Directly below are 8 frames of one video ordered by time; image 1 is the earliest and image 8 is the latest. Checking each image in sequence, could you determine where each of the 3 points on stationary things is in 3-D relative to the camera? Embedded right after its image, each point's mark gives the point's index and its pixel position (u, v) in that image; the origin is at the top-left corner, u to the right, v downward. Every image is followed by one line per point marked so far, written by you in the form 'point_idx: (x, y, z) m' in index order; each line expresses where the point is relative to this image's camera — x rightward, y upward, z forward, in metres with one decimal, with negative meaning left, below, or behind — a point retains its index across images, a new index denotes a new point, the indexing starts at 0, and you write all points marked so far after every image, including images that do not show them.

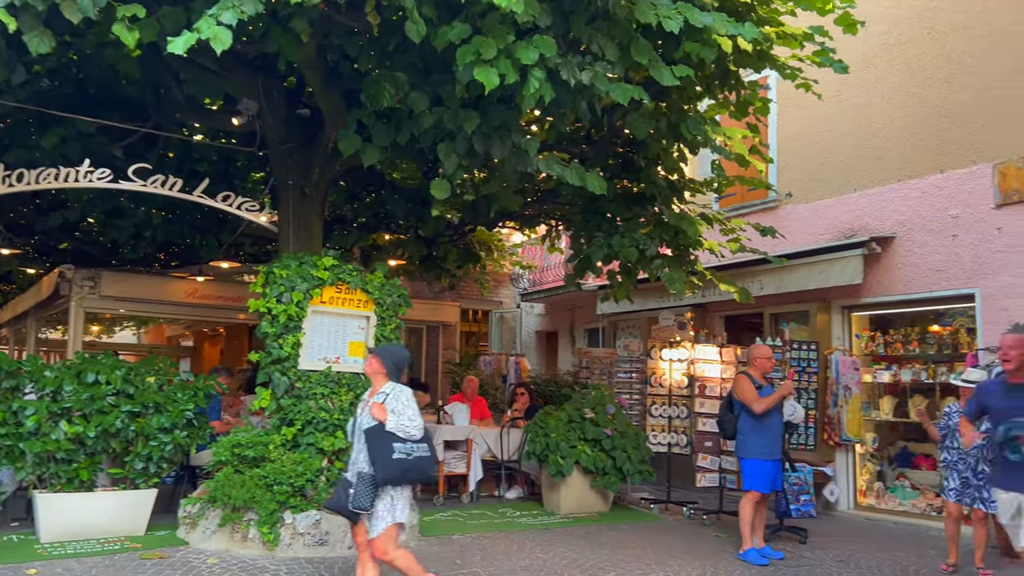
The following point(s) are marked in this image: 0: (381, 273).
0: (-1.1, +0.1, +7.0) m
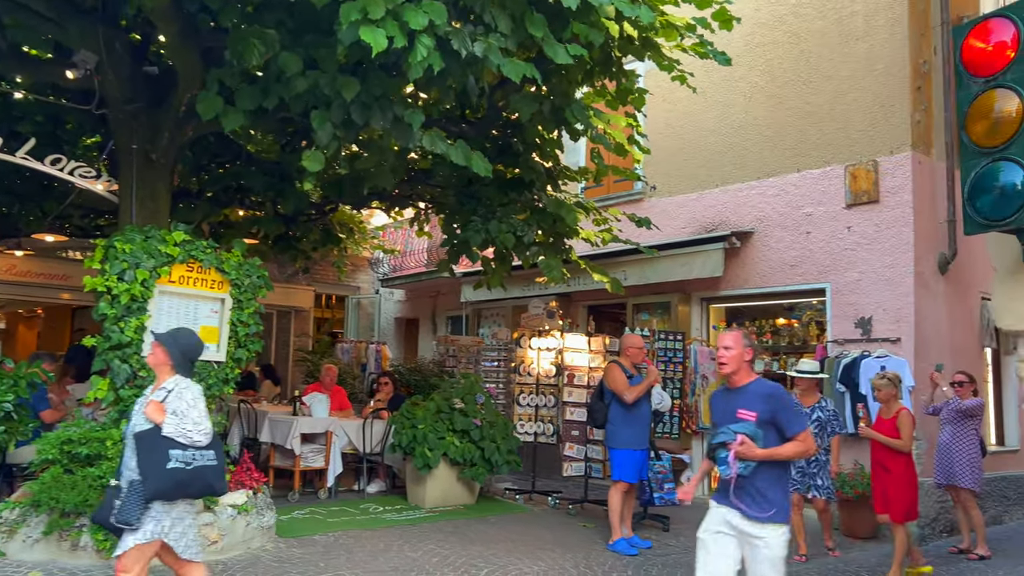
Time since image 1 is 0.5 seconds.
0: (-2.1, +0.3, +6.4) m
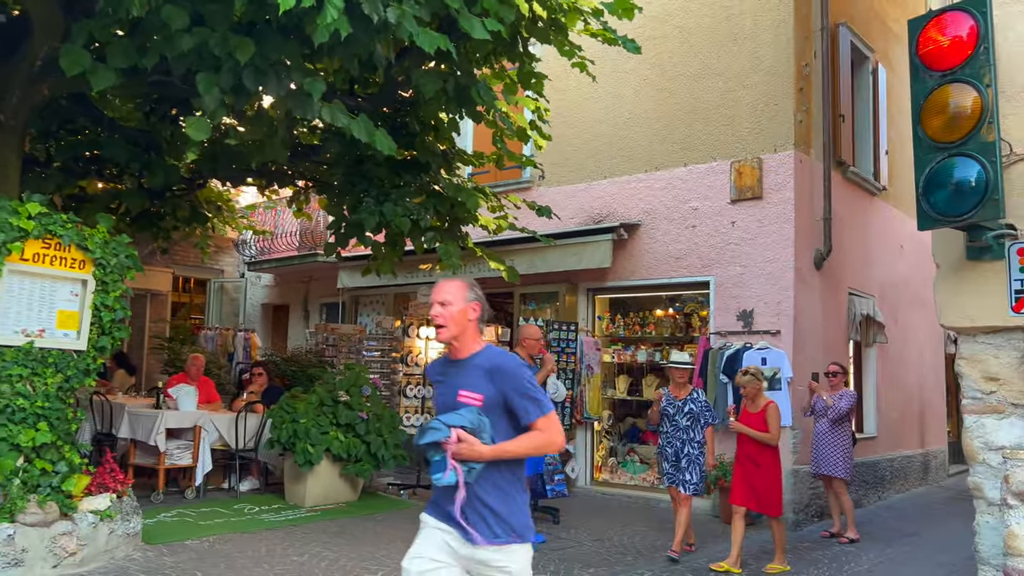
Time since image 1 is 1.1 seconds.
0: (-2.8, +0.4, +5.7) m
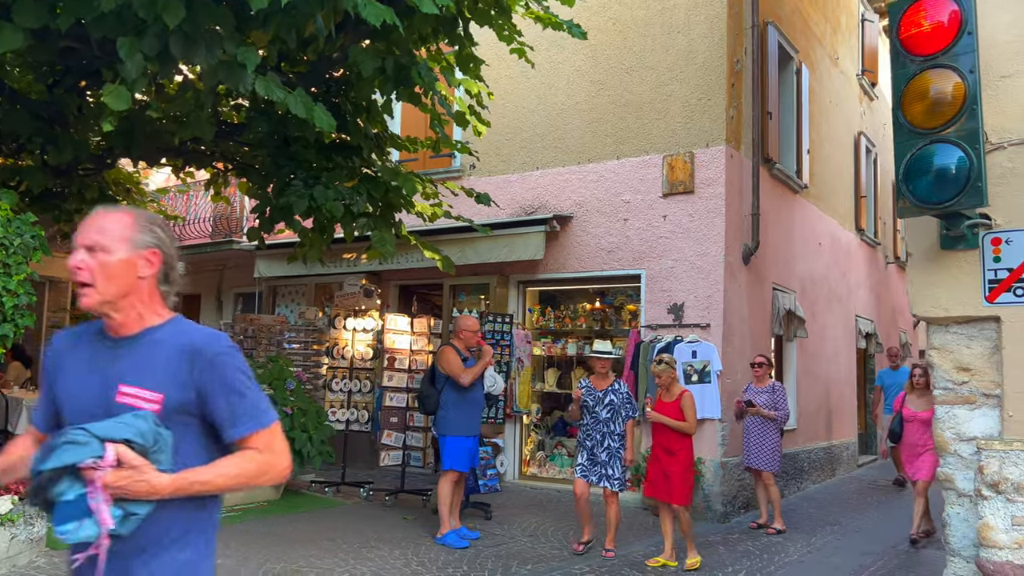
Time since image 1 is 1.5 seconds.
0: (-3.2, +0.5, +5.2) m
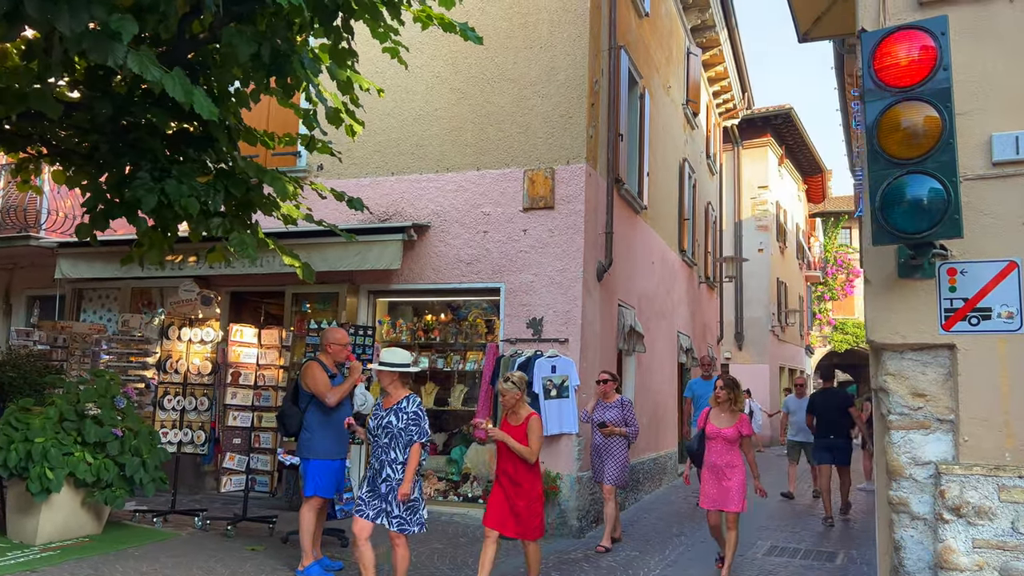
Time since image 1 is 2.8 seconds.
0: (-3.7, +0.5, +4.1) m
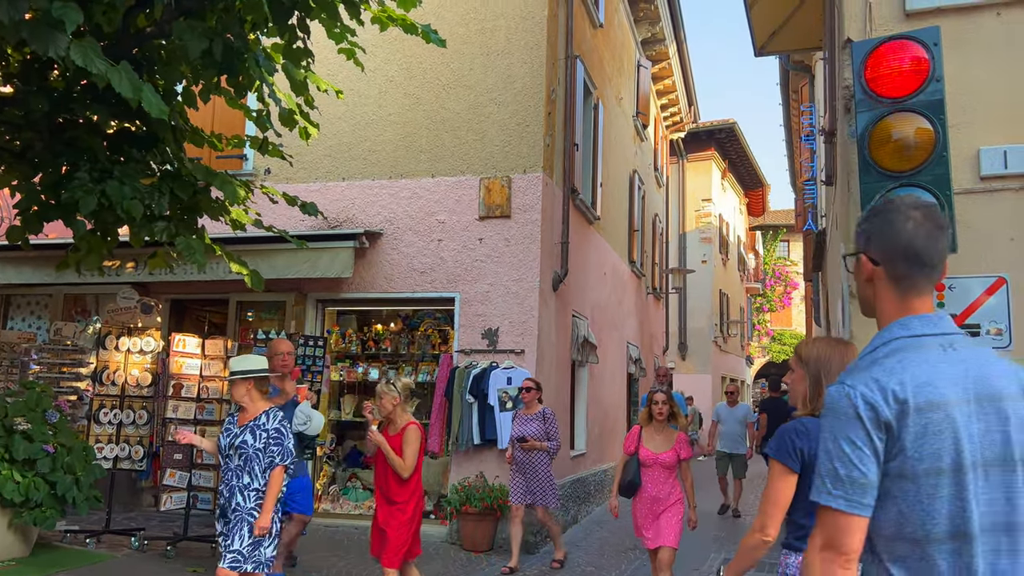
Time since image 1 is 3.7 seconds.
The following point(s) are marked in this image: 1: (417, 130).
0: (-3.8, +0.5, +3.7) m
1: (-1.0, +1.7, +9.1) m
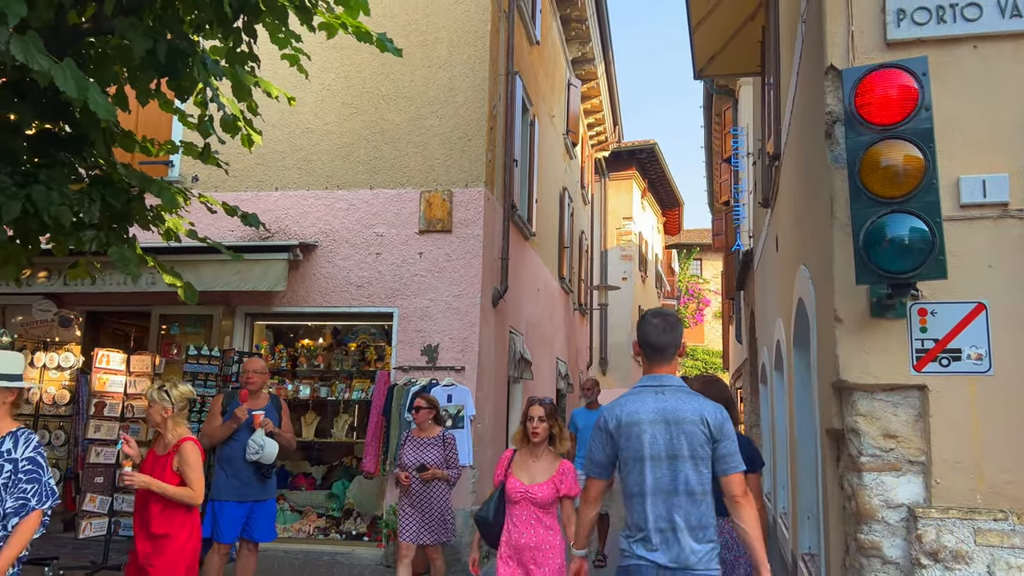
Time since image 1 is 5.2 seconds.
0: (-3.9, +0.5, +3.2) m
1: (-1.7, +1.6, +8.9) m
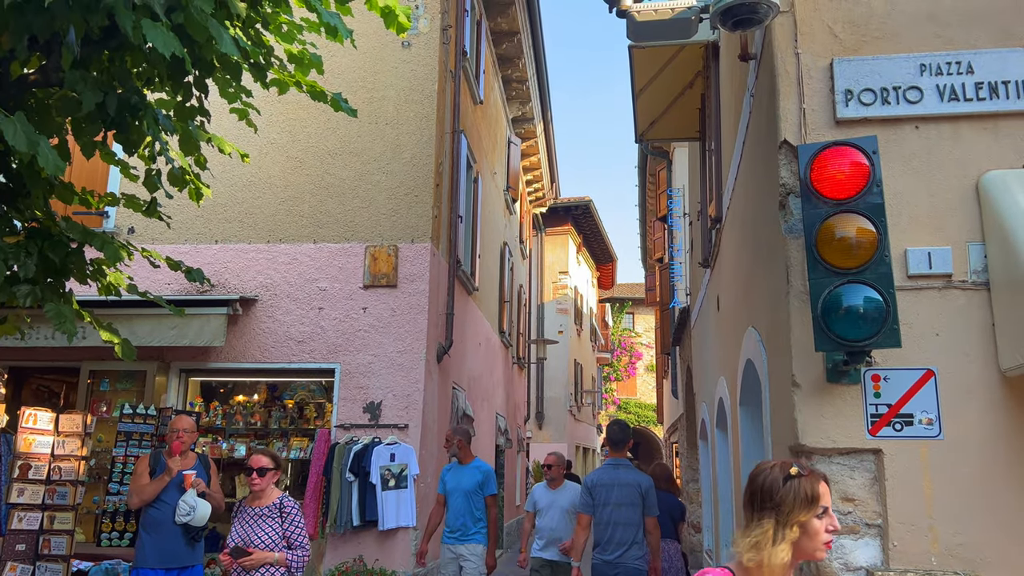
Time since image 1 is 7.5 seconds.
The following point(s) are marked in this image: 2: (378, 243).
0: (-4.0, +0.3, +3.0) m
1: (-2.3, +1.0, +8.9) m
2: (-1.4, +0.5, +8.6) m
